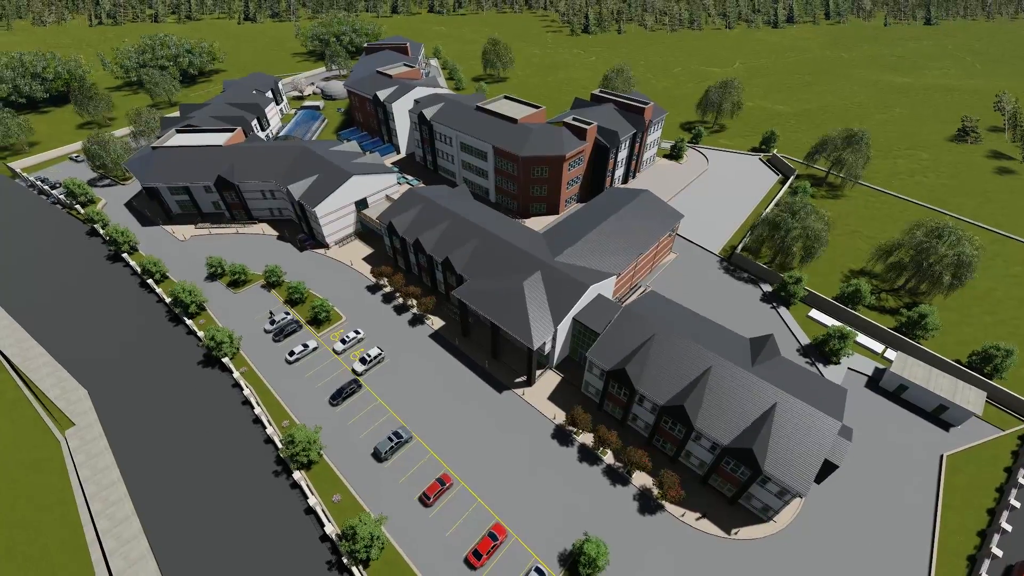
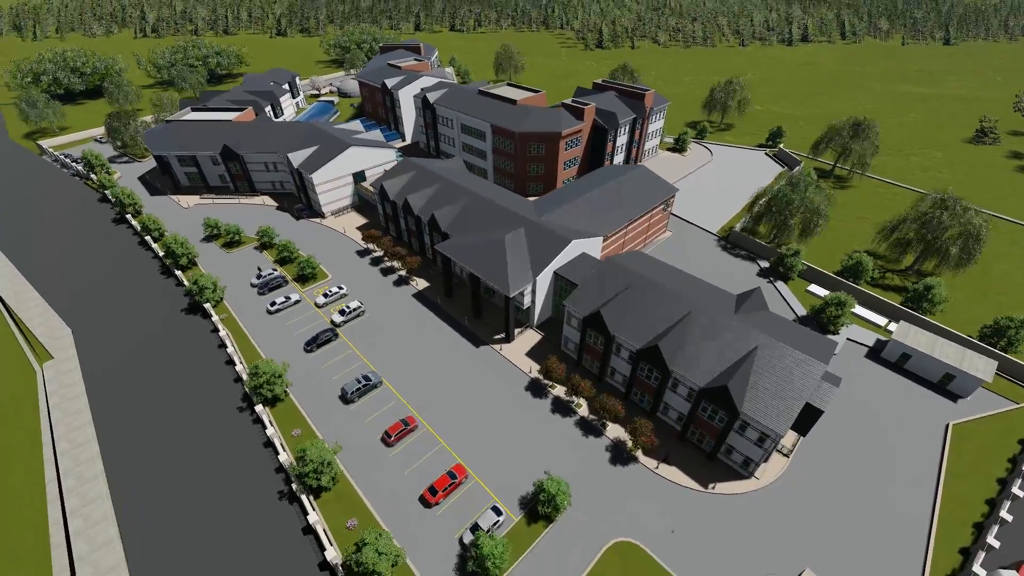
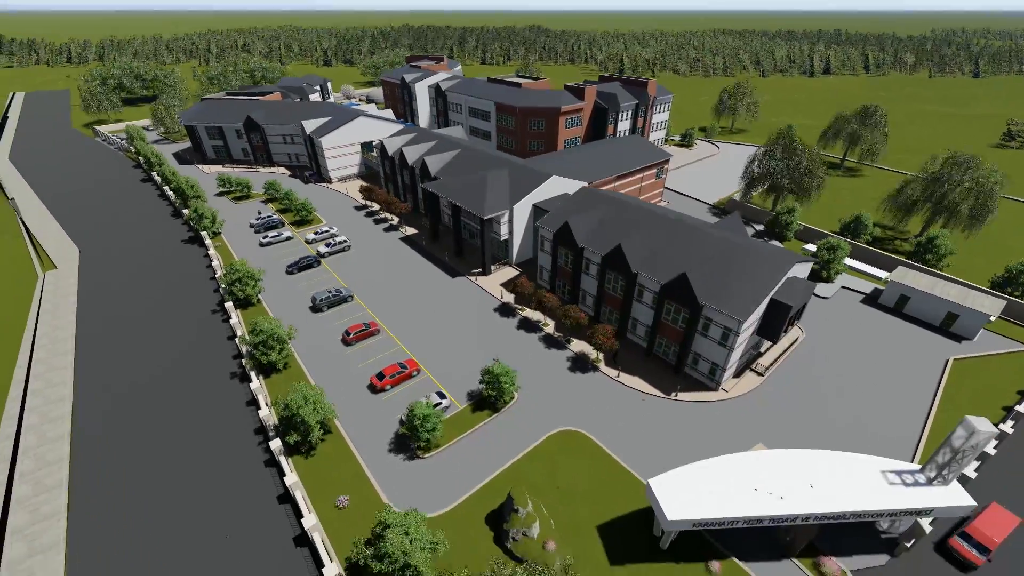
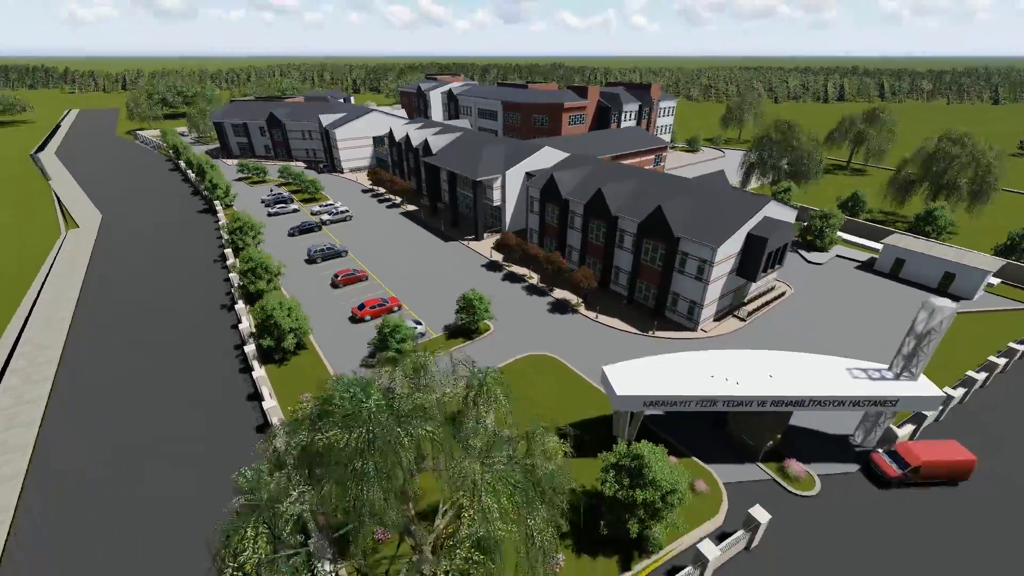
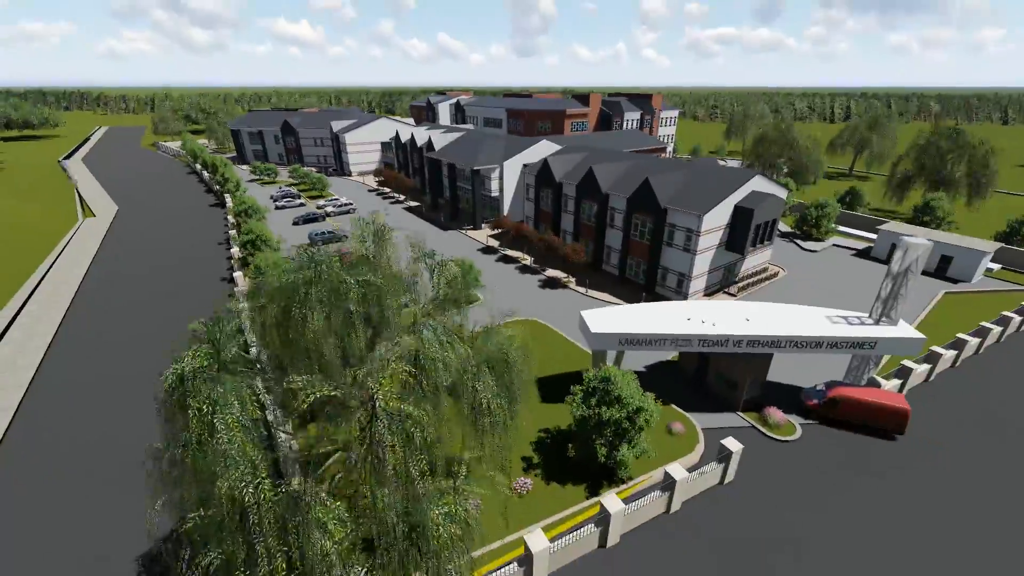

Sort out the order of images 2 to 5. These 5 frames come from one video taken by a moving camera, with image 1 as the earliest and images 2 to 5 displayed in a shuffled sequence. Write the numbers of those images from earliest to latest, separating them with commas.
2, 3, 4, 5
